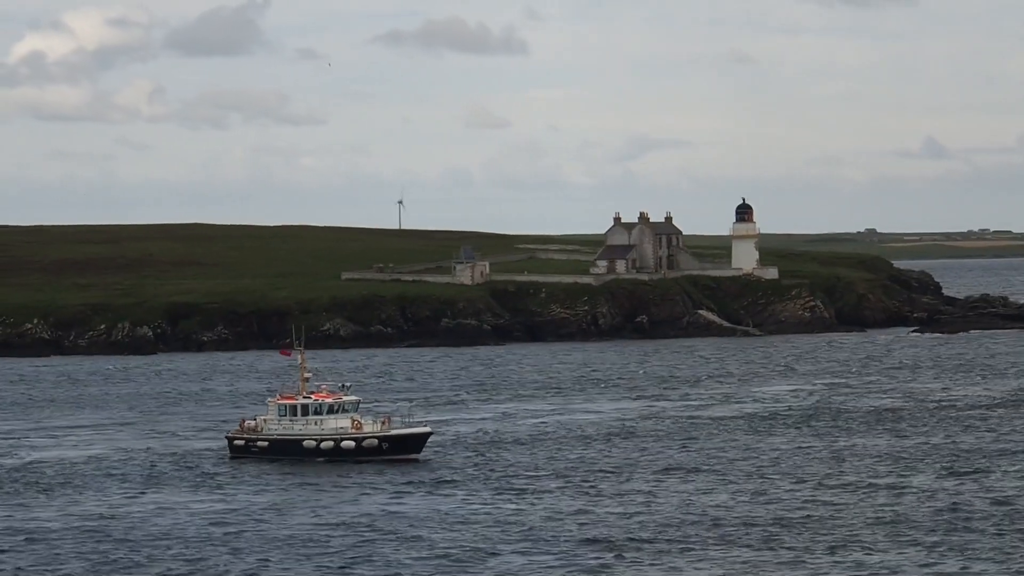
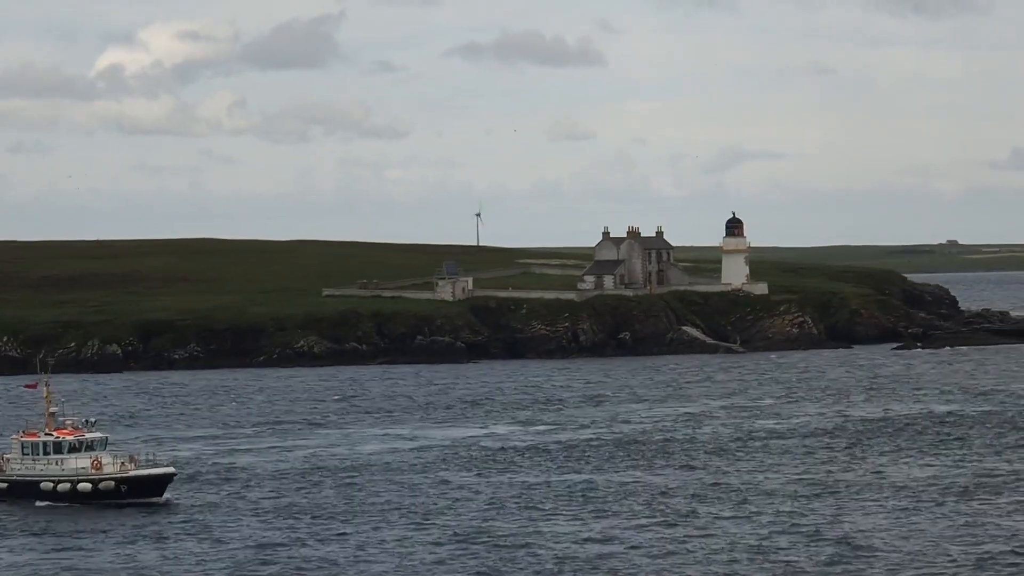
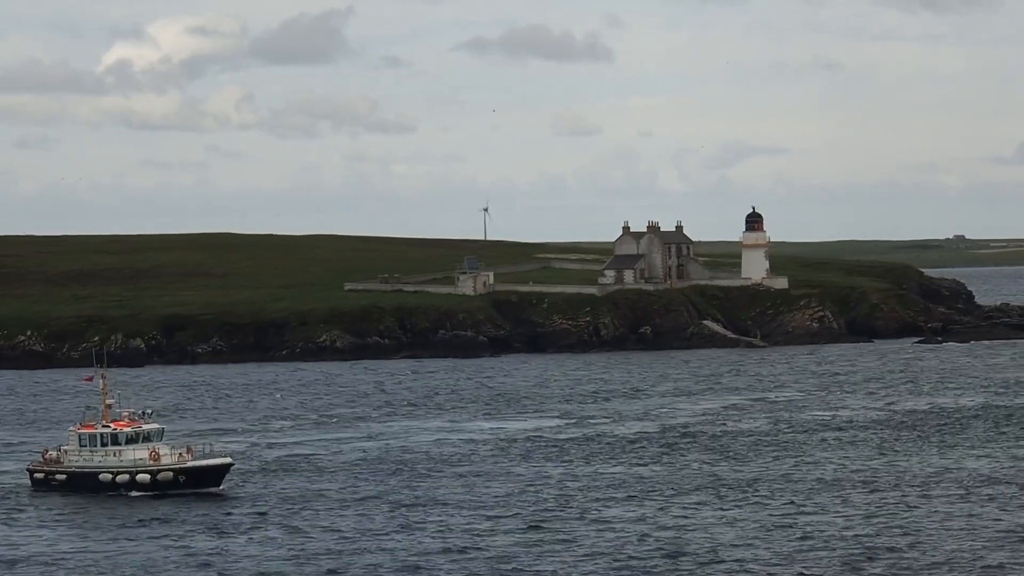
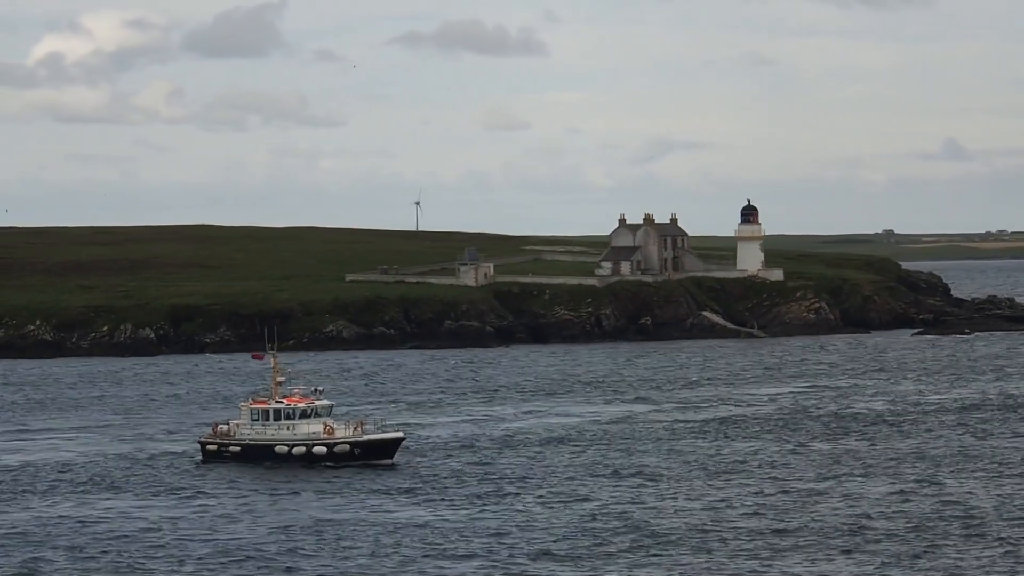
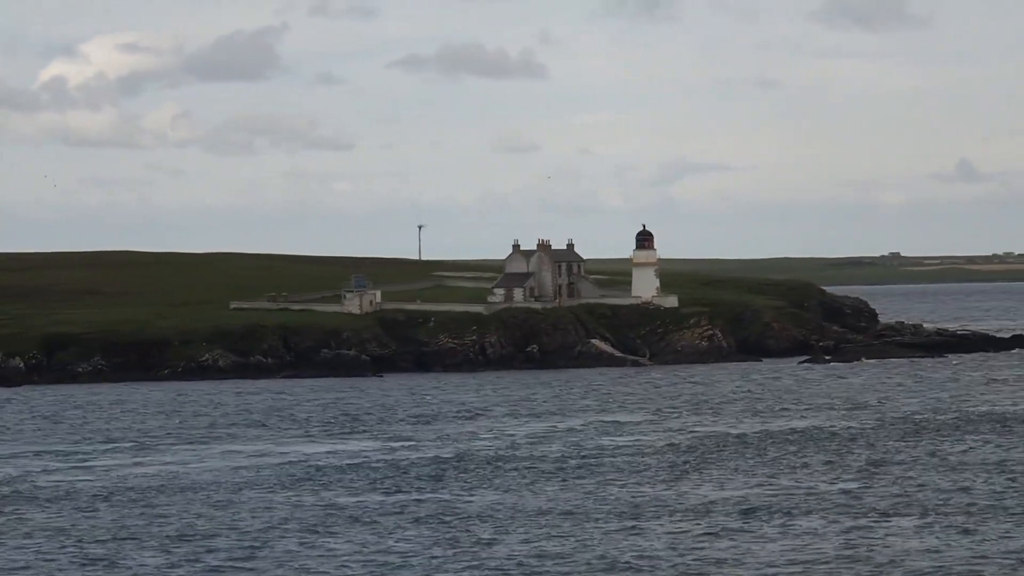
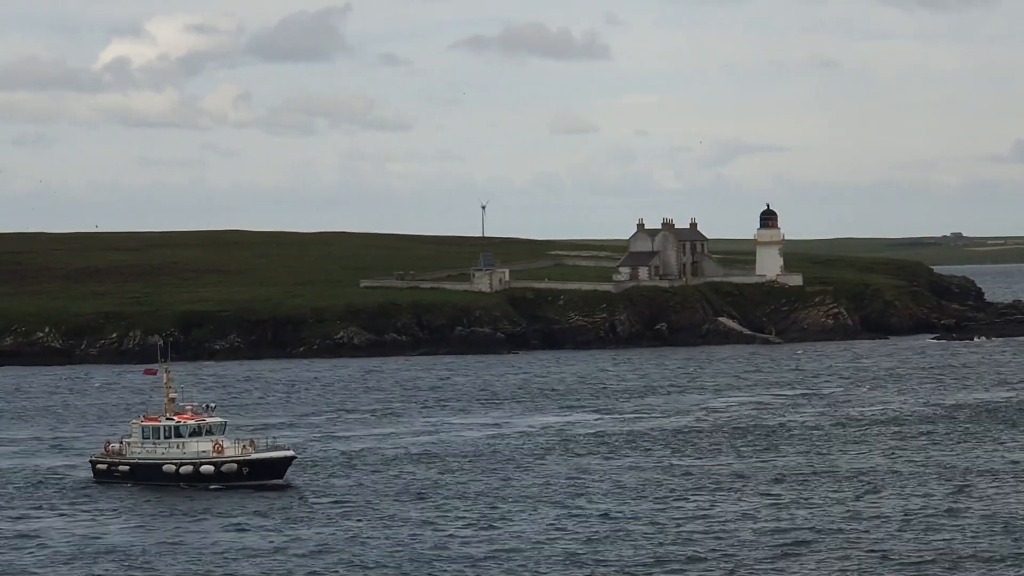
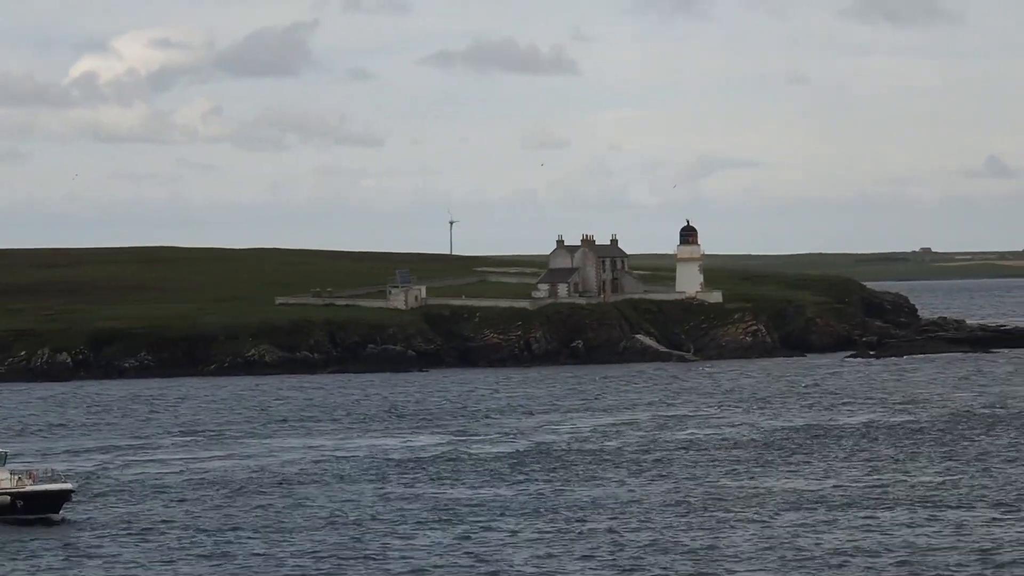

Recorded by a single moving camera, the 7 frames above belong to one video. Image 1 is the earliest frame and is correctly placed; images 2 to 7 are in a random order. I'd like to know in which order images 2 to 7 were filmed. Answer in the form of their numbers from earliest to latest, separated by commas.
4, 6, 3, 2, 7, 5
